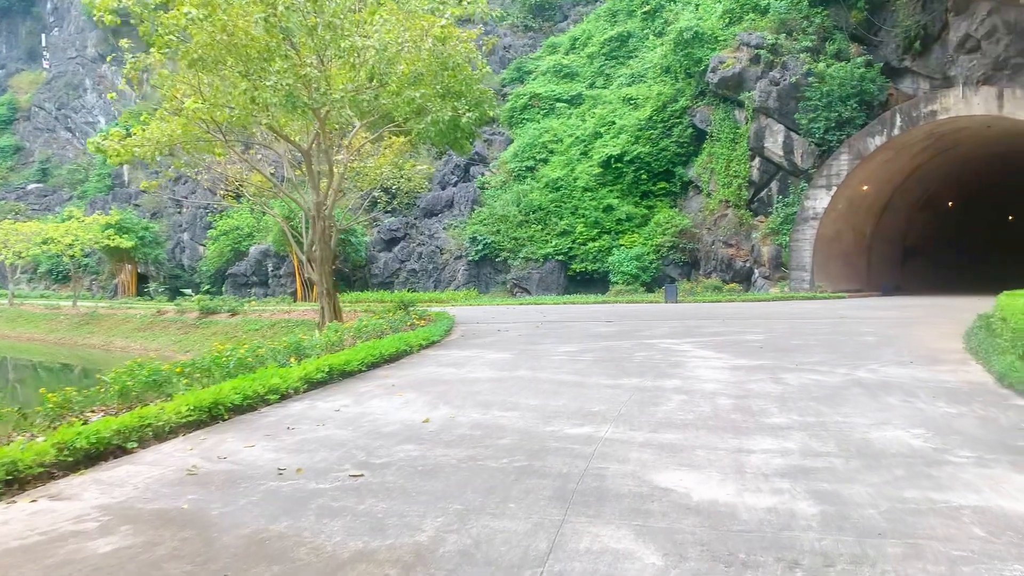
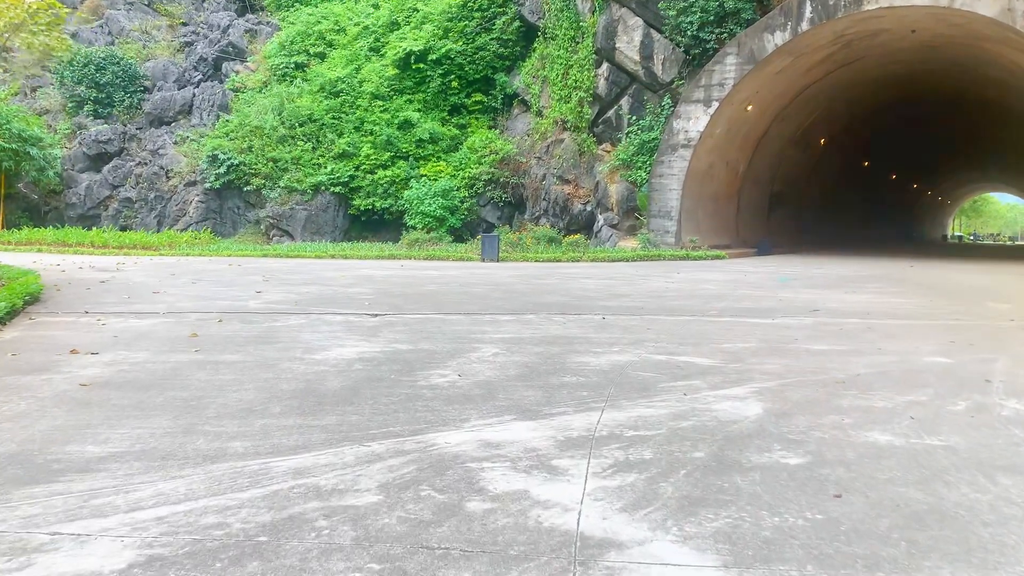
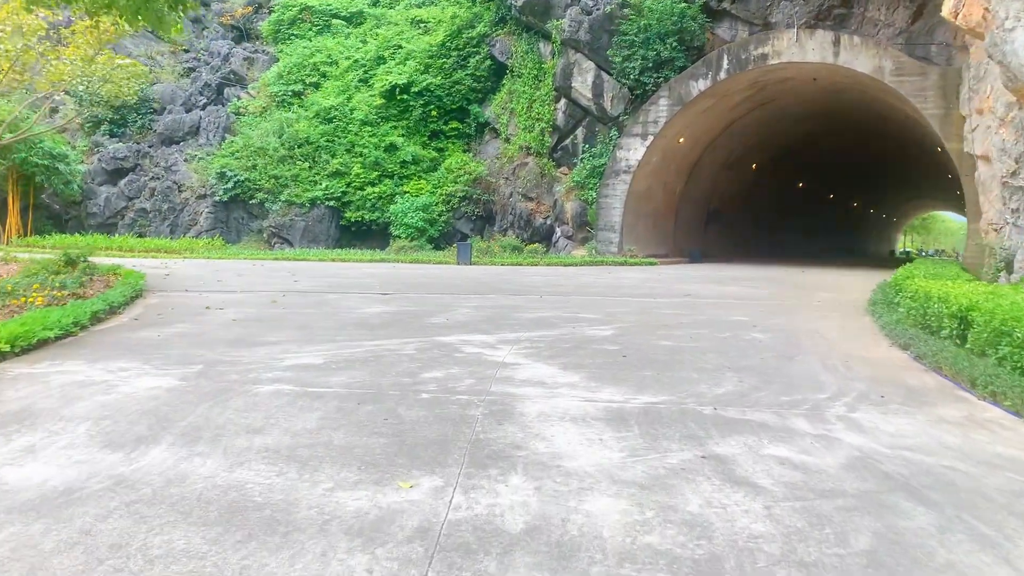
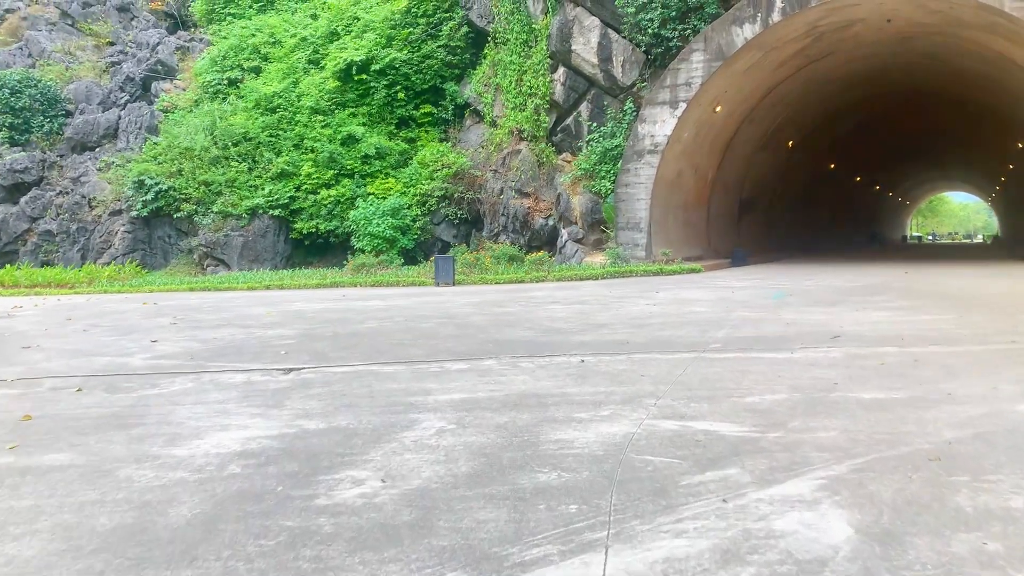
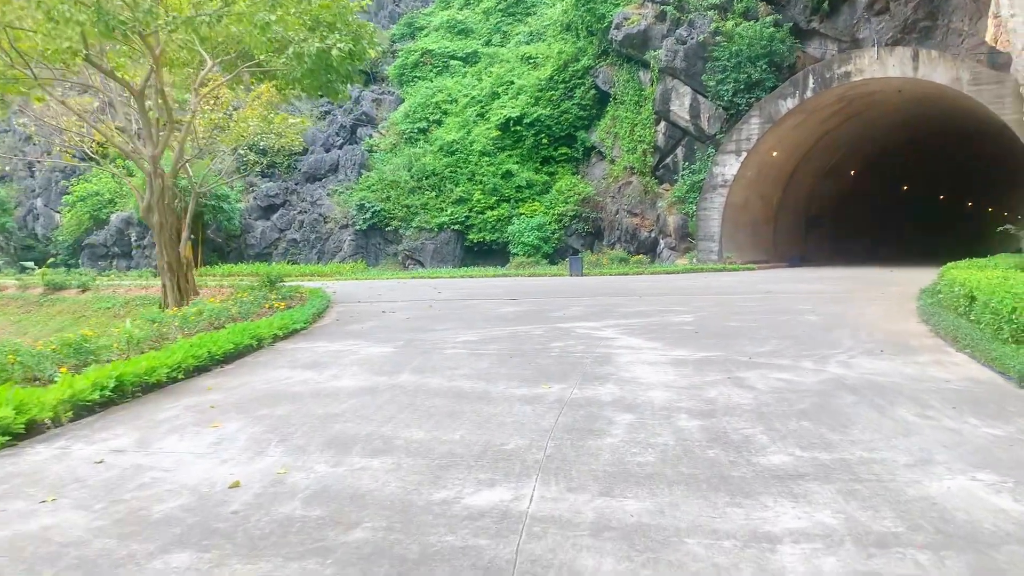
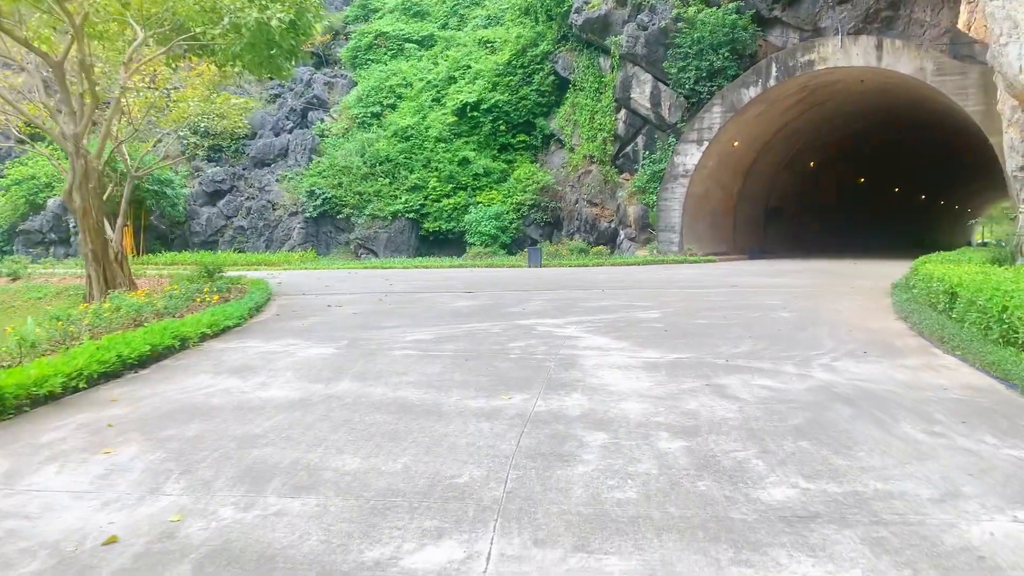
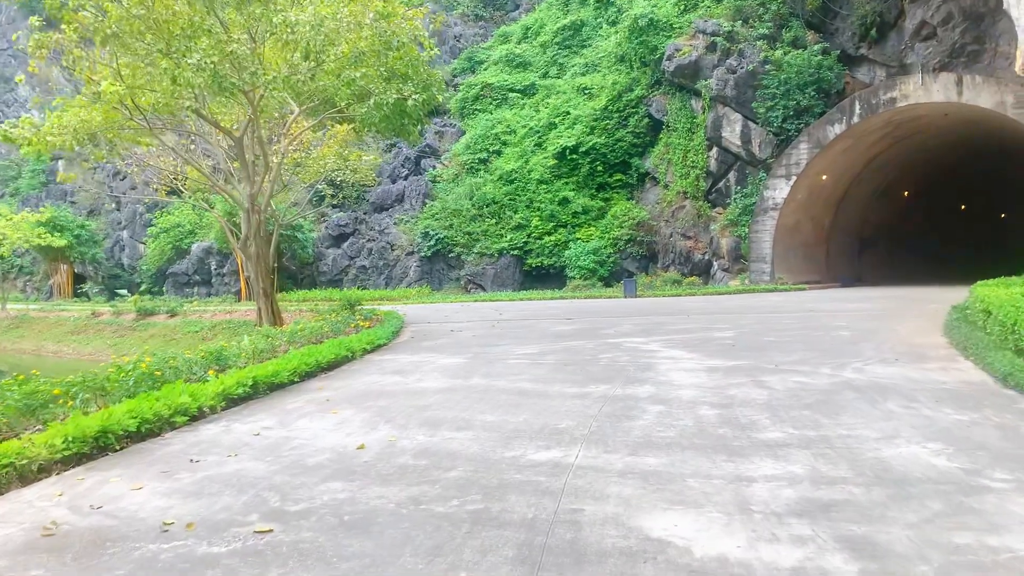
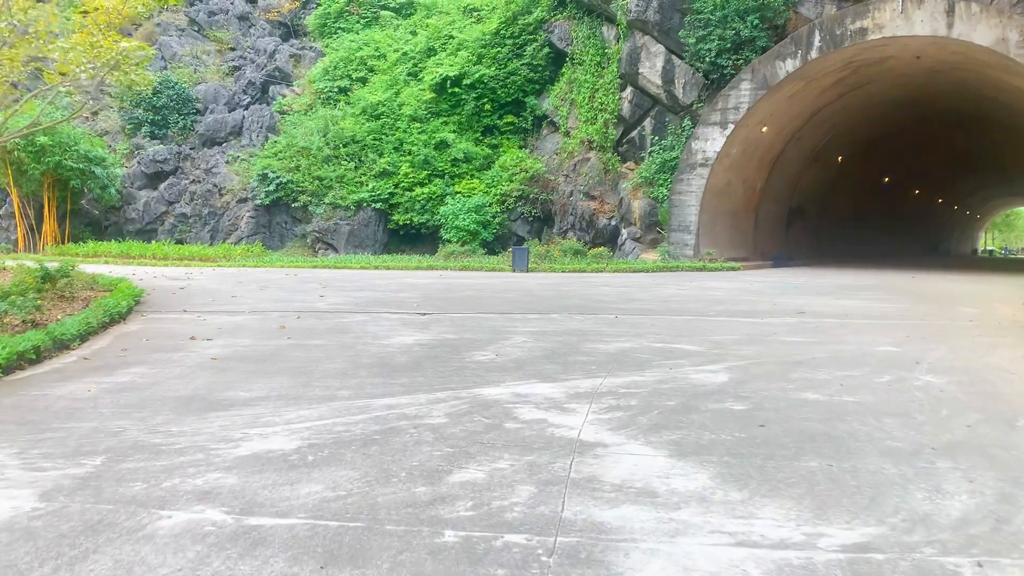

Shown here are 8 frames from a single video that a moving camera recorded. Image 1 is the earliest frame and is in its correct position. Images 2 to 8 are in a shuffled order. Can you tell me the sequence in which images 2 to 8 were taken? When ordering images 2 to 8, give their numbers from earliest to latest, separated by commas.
7, 5, 6, 3, 8, 2, 4
